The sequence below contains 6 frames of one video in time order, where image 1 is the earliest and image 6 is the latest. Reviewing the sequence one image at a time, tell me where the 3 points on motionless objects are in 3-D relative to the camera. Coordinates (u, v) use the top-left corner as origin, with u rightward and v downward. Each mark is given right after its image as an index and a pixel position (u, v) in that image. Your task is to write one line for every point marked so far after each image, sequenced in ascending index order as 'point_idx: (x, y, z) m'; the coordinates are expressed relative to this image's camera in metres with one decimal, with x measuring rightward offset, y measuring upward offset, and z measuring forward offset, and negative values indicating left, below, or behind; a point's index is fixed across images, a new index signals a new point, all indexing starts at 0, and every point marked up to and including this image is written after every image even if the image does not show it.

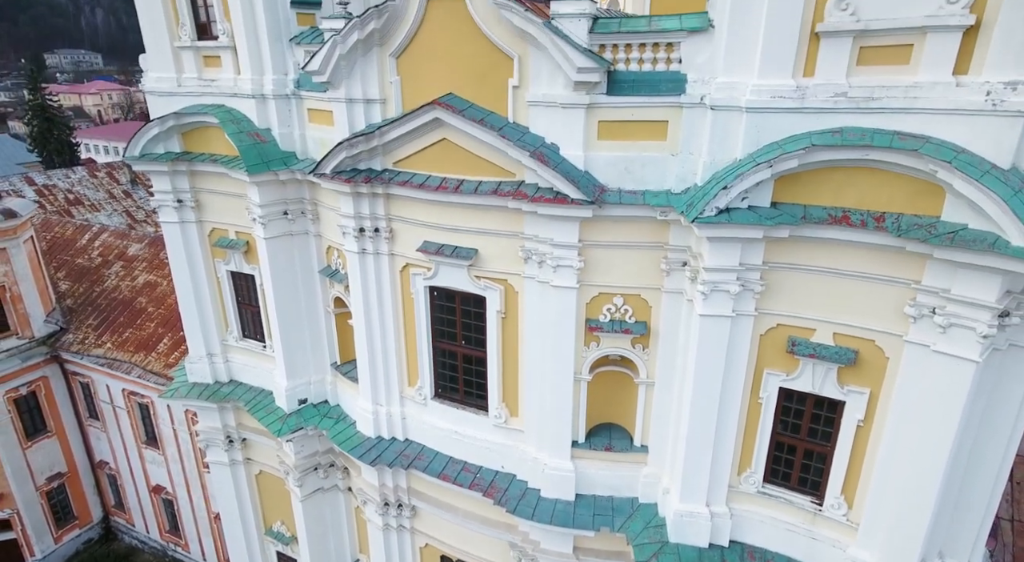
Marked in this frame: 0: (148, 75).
0: (-5.9, +3.4, +10.8) m
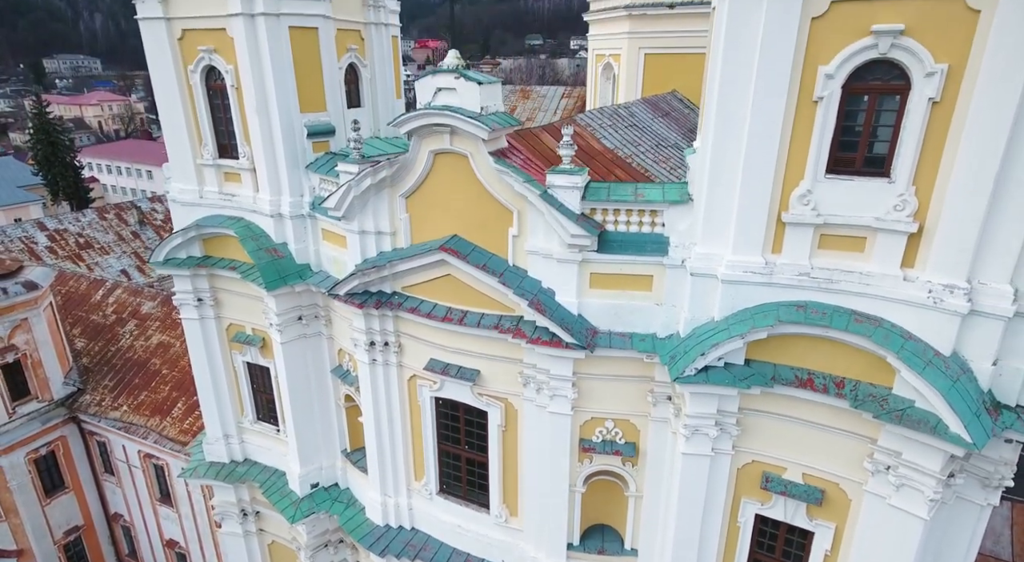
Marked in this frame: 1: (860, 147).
0: (-5.9, +1.7, +11.5) m
1: (+3.3, +1.3, +6.4) m
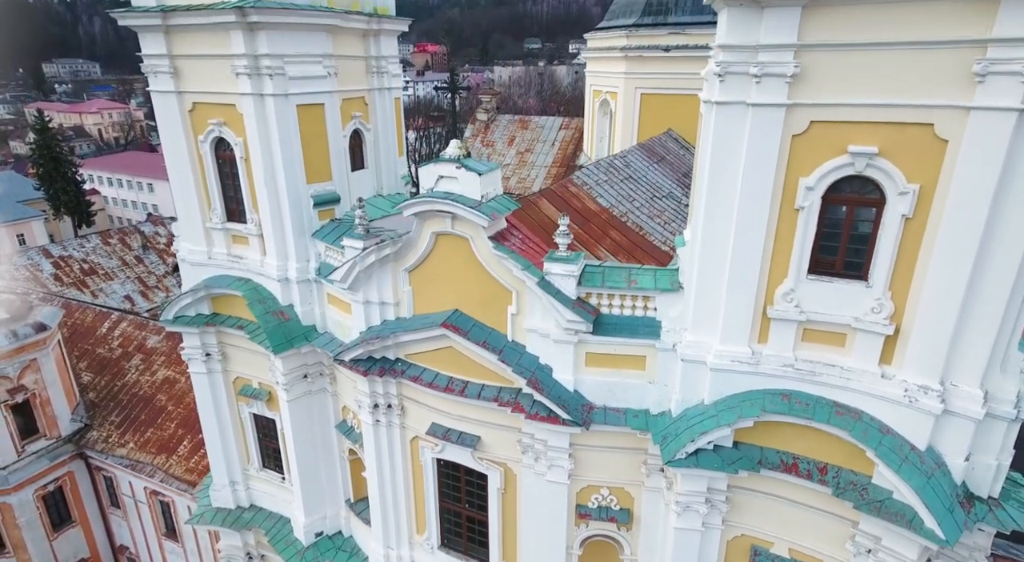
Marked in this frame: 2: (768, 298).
0: (-5.9, +0.7, +11.9) m
1: (+3.3, +0.3, +6.7) m
2: (+2.8, -0.2, +7.2) m
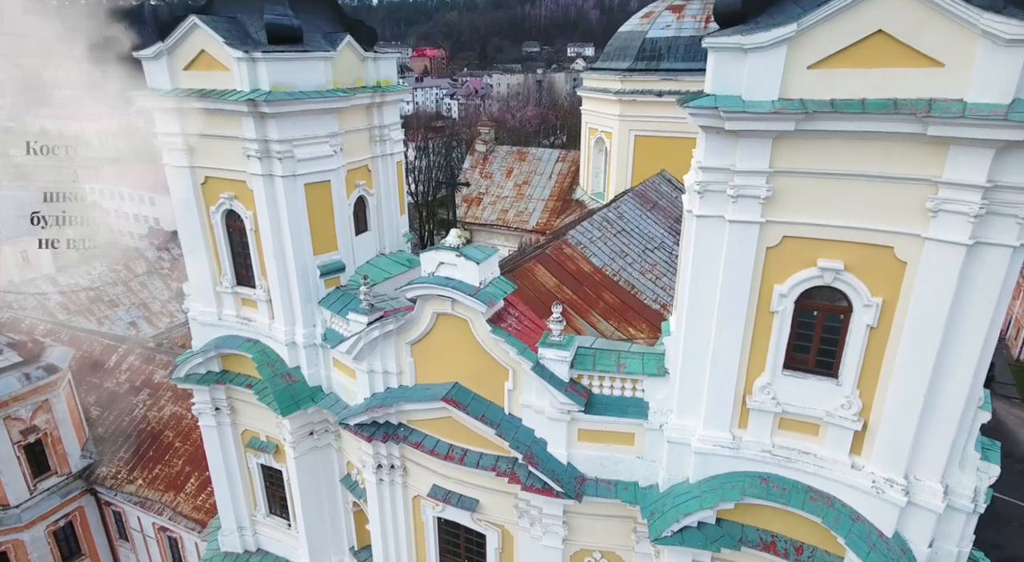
0: (-6.0, -0.4, +12.4) m
1: (+3.3, -0.8, +7.3) m
2: (+2.7, -1.3, +7.7) m
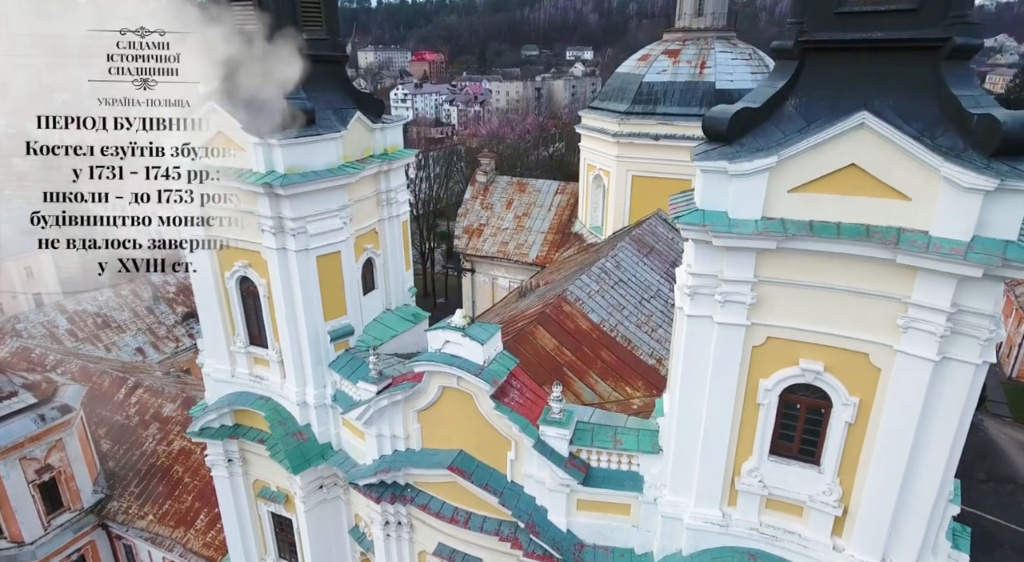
0: (-5.9, -1.6, +12.9) m
1: (+3.3, -1.9, +7.8) m
2: (+2.8, -2.3, +8.2) m
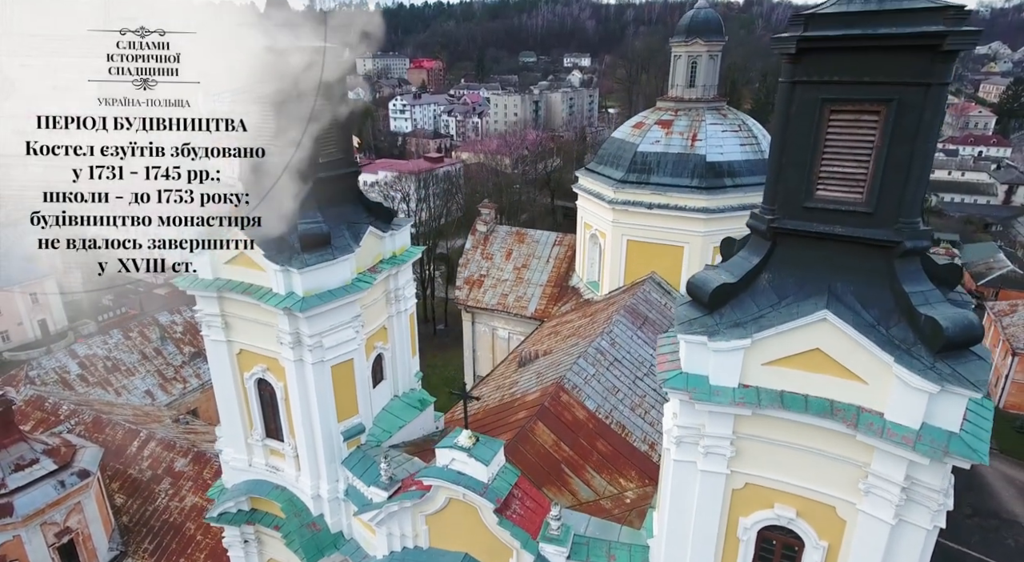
0: (-5.9, -3.5, +13.7) m
1: (+3.4, -3.7, +8.6) m
2: (+2.8, -4.2, +9.0) m
